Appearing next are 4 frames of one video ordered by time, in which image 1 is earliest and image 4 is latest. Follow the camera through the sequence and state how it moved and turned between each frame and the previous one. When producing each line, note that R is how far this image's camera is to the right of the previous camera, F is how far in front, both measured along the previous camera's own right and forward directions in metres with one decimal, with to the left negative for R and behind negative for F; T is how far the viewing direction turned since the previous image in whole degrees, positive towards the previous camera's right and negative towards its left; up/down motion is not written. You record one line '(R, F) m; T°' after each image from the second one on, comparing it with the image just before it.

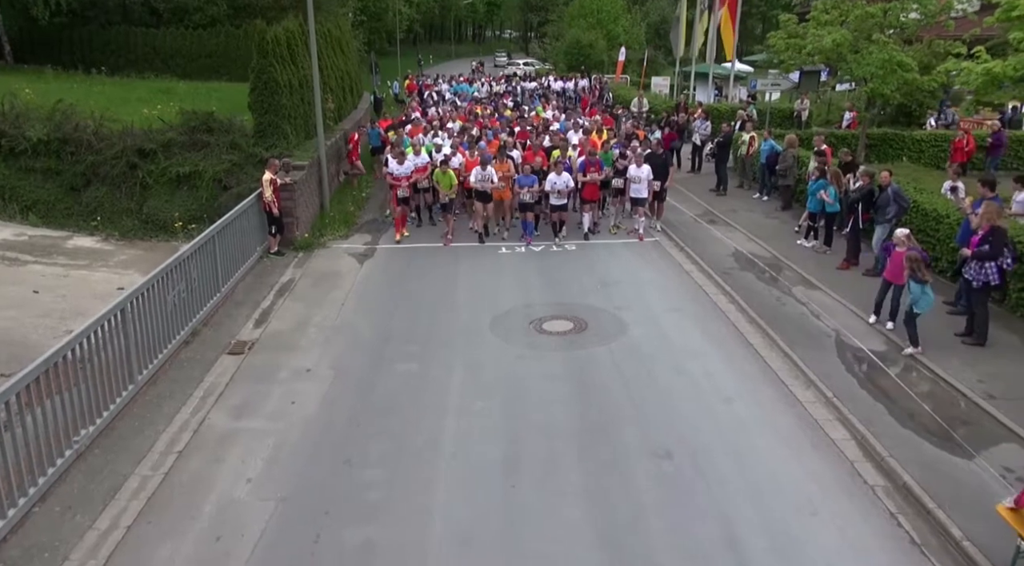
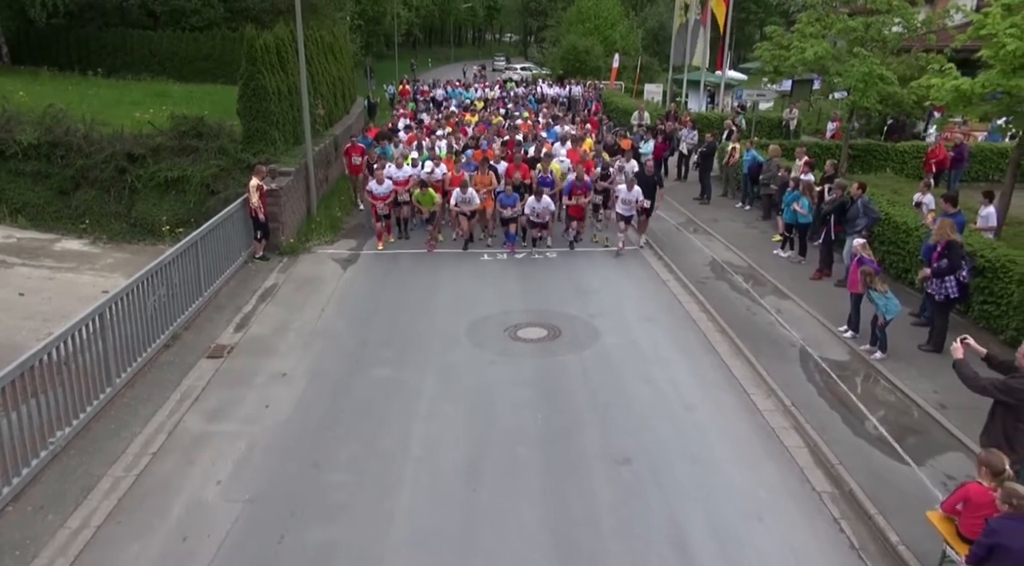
(+0.3, -0.2) m; 0°
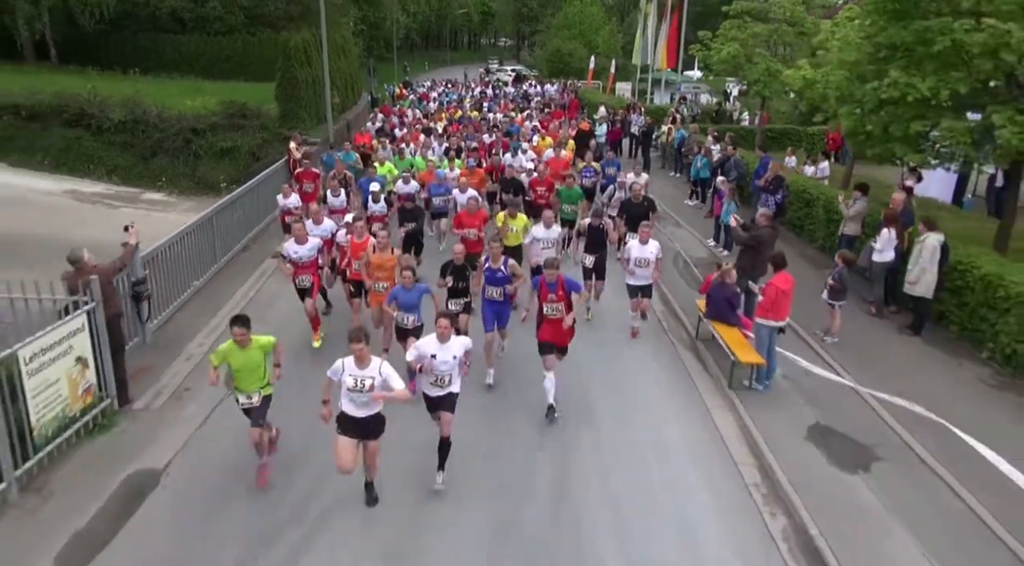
(+0.6, -4.6) m; 0°
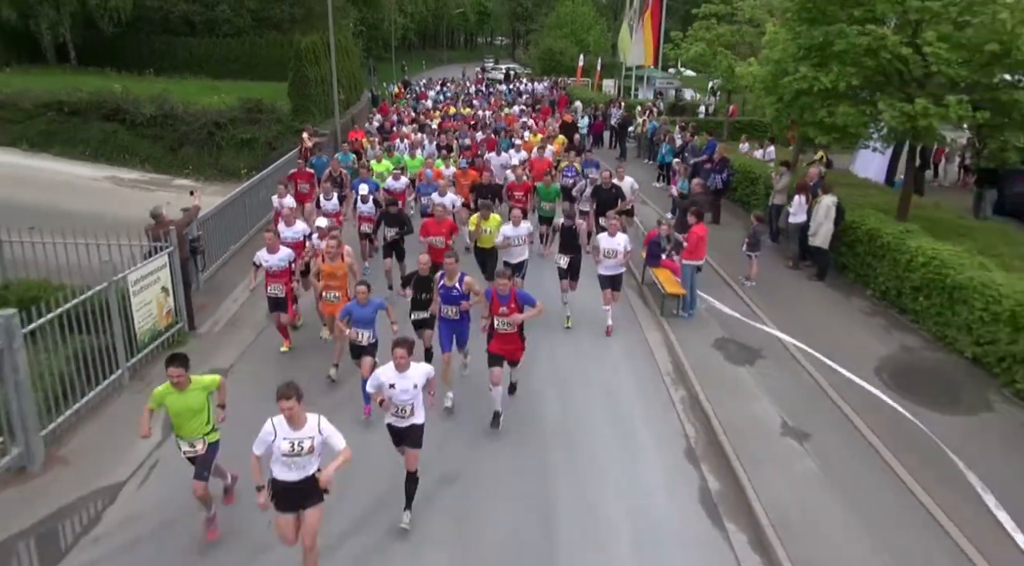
(+0.3, -2.4) m; 0°
